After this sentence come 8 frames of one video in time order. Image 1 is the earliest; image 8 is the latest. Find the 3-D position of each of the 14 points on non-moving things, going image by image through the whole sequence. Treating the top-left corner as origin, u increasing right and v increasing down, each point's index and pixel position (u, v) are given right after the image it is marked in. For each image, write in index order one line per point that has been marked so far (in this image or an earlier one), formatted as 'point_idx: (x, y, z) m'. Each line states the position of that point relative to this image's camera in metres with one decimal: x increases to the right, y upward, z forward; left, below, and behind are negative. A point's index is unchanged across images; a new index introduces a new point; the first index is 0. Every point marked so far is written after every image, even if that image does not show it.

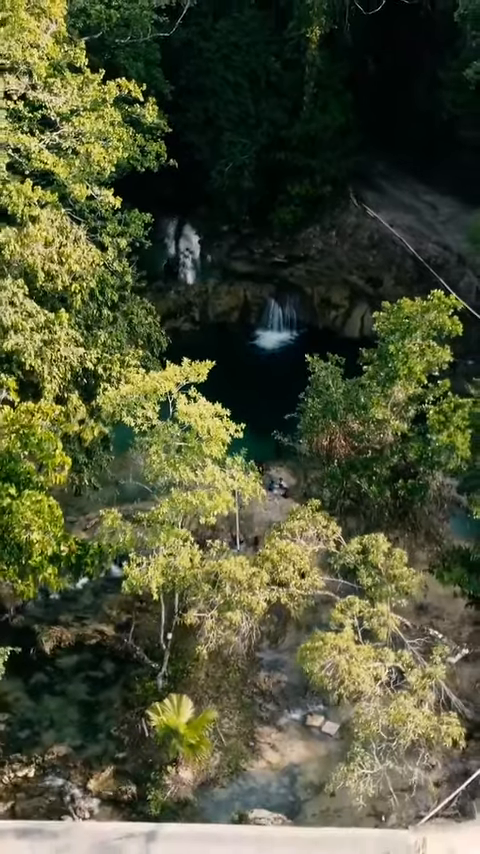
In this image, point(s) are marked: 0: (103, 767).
0: (-2.0, -5.0, +12.0) m
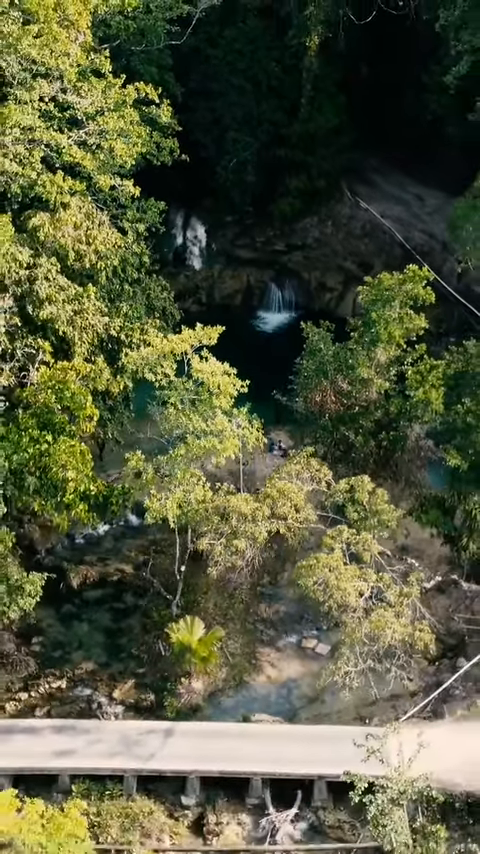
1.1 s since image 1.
0: (-2.0, -4.3, +13.9) m
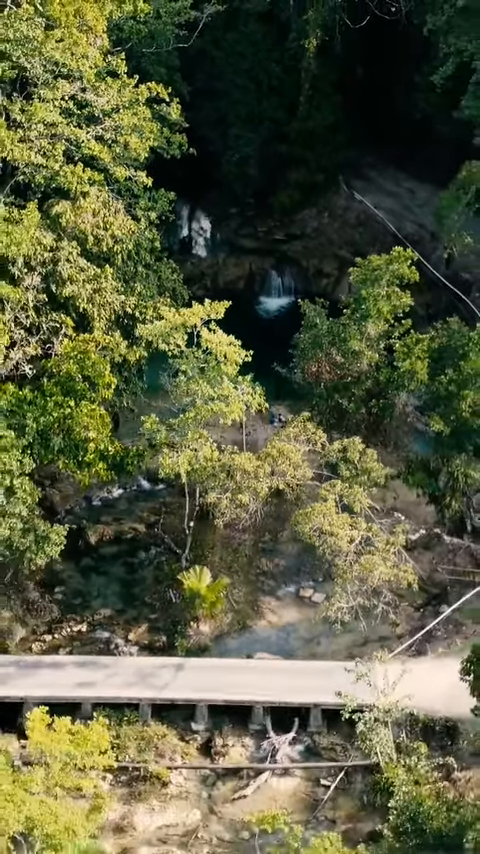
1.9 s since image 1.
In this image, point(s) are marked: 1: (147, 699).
0: (-1.9, -3.7, +15.3) m
1: (-1.6, -4.6, +13.6) m
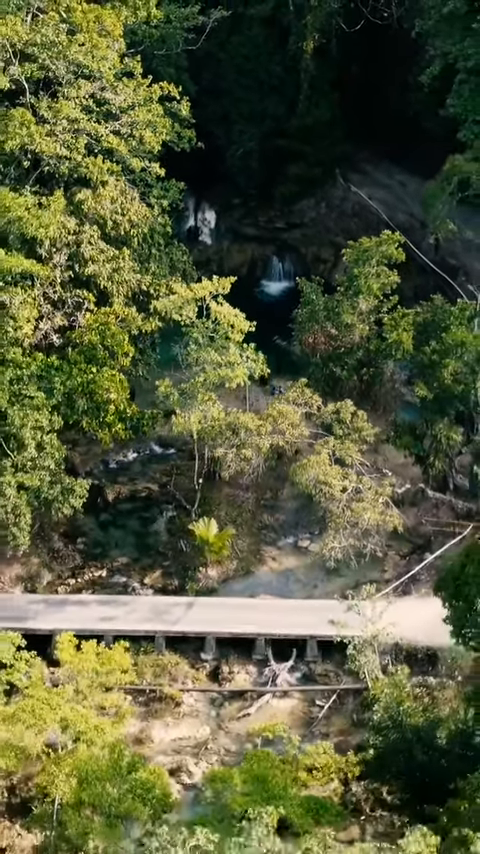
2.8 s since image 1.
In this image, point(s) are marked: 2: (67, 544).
0: (-1.8, -3.0, +17.0) m
1: (-1.5, -3.9, +15.3) m
2: (-3.7, -2.5, +17.3) m
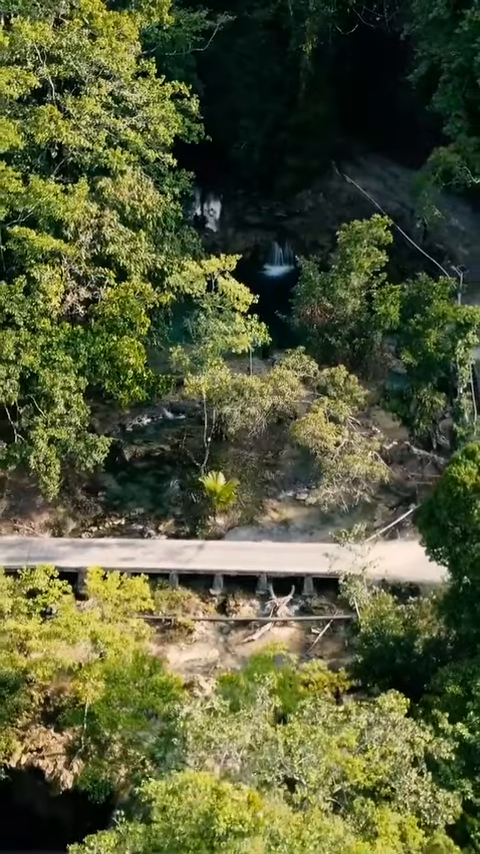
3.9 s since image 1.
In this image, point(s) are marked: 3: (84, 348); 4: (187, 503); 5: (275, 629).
0: (-1.7, -2.1, +19.0) m
1: (-1.4, -3.0, +17.3) m
2: (-3.6, -1.7, +19.3) m
3: (-3.4, +1.7, +17.5) m
4: (-1.3, -1.8, +19.2) m
5: (+0.7, -4.2, +16.9) m
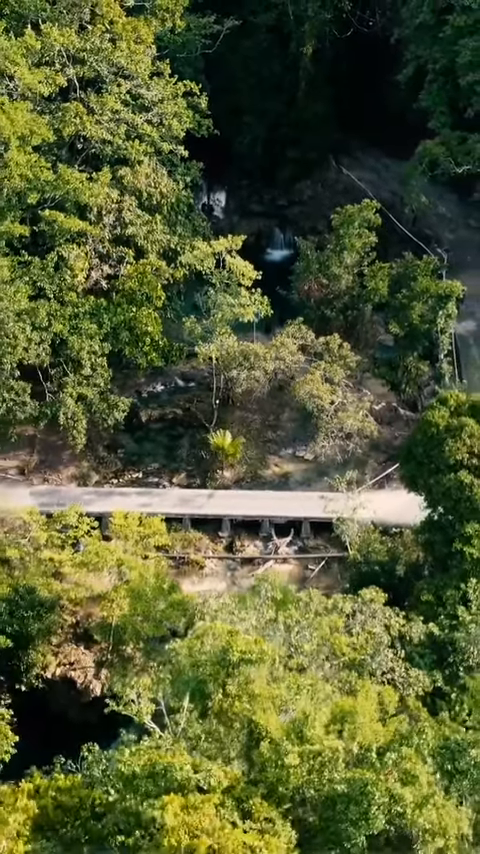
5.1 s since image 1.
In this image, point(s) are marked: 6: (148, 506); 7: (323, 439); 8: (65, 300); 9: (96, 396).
0: (-1.6, -1.2, +21.2) m
1: (-1.3, -2.1, +19.5) m
2: (-3.5, -0.7, +21.5) m
3: (-3.3, +2.7, +19.7) m
4: (-1.1, -0.8, +21.4) m
5: (+0.9, -3.3, +19.1) m
6: (-2.2, -1.9, +19.6) m
7: (+2.0, -0.3, +19.3) m
8: (-4.2, +3.1, +19.5) m
9: (-3.5, +0.7, +19.6) m
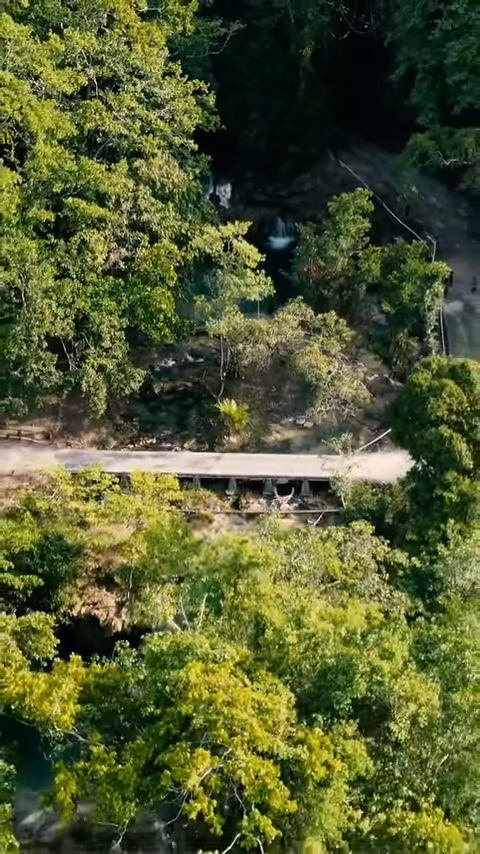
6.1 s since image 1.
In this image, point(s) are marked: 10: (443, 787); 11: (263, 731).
0: (-1.4, -0.3, +23.2) m
1: (-1.1, -1.2, +21.5) m
2: (-3.3, +0.2, +23.5) m
3: (-3.1, +3.5, +21.7) m
4: (-1.0, 0.0, +23.4) m
5: (+1.0, -2.4, +21.1) m
6: (-2.1, -1.1, +21.6) m
7: (+2.1, +0.6, +21.3) m
8: (-4.1, +3.9, +21.5) m
9: (-3.4, +1.6, +21.6) m
10: (+2.8, -5.0, +11.2) m
11: (+0.3, -3.8, +10.2) m
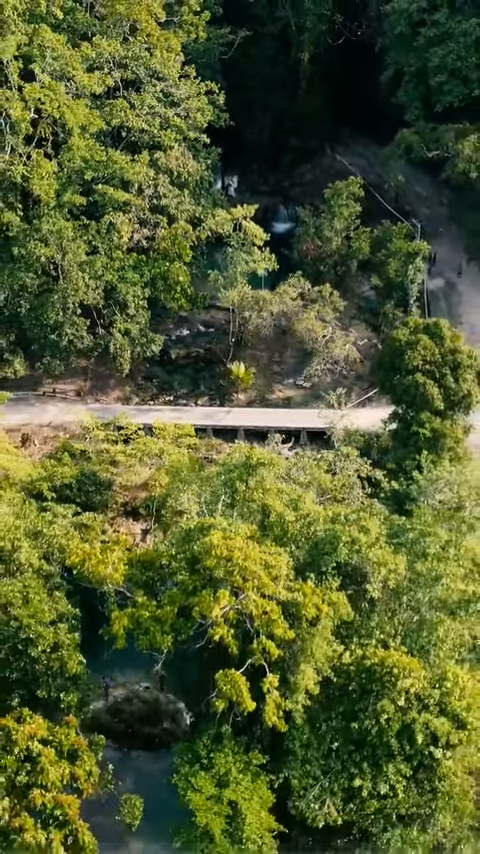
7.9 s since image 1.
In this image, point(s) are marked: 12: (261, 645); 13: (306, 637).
0: (-1.2, +1.0, +26.5) m
1: (-0.9, +0.1, +24.8) m
2: (-3.1, +1.5, +26.8) m
3: (-2.9, +4.9, +25.0) m
4: (-0.8, +1.4, +26.7) m
5: (+1.2, -1.1, +24.4) m
6: (-1.9, +0.2, +24.9) m
7: (+2.3, +1.9, +24.6) m
8: (-3.9, +5.3, +24.7) m
9: (-3.1, +2.9, +24.9) m
10: (+3.0, -3.7, +14.4) m
11: (+0.5, -2.6, +13.5) m
12: (+0.3, -3.6, +13.3) m
13: (+1.1, -3.5, +13.5) m
